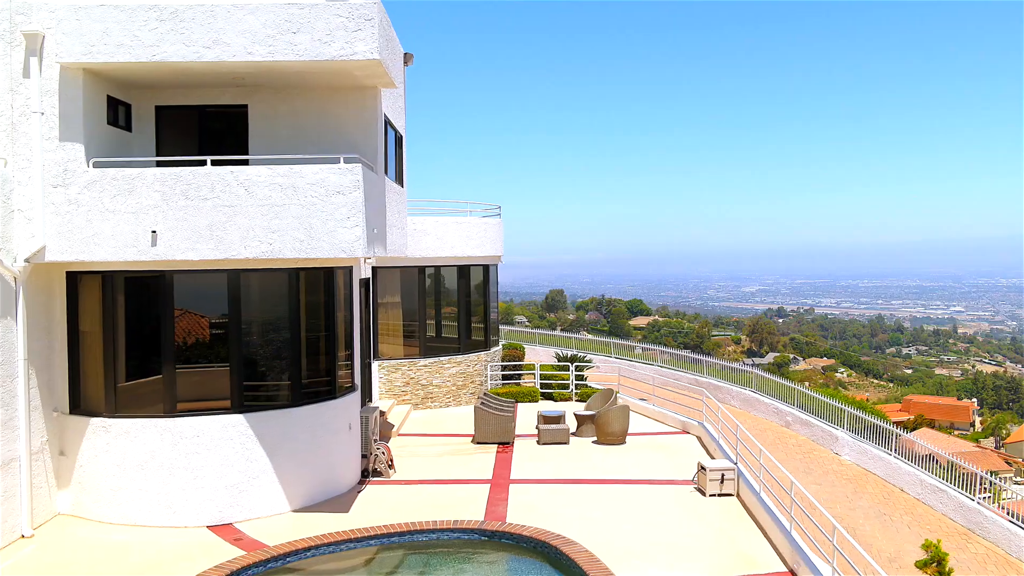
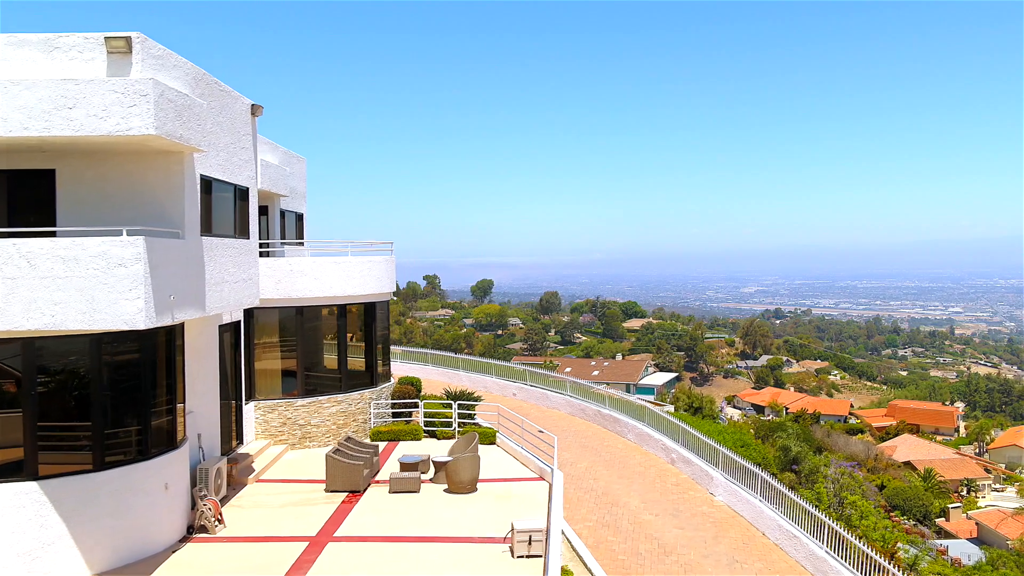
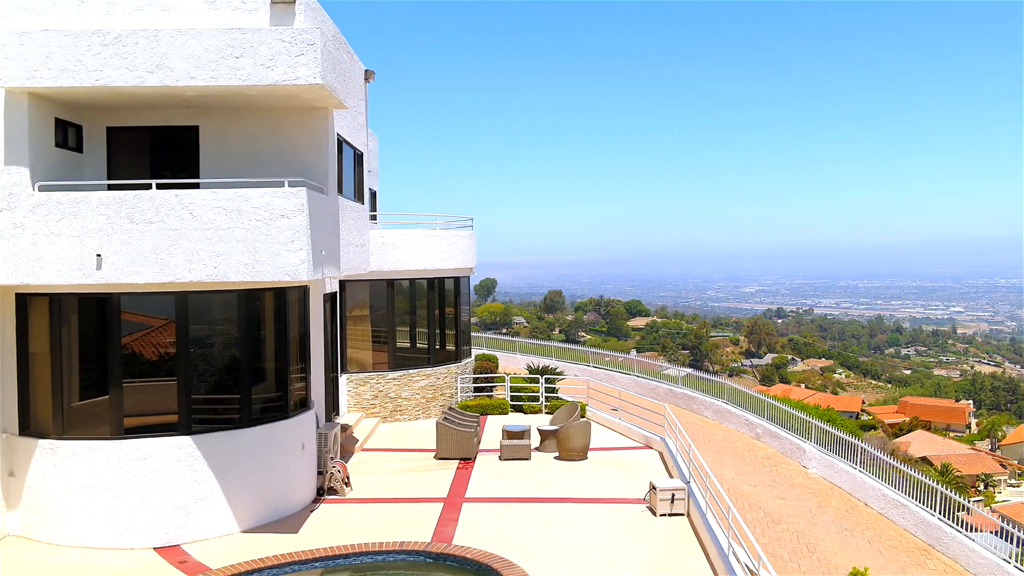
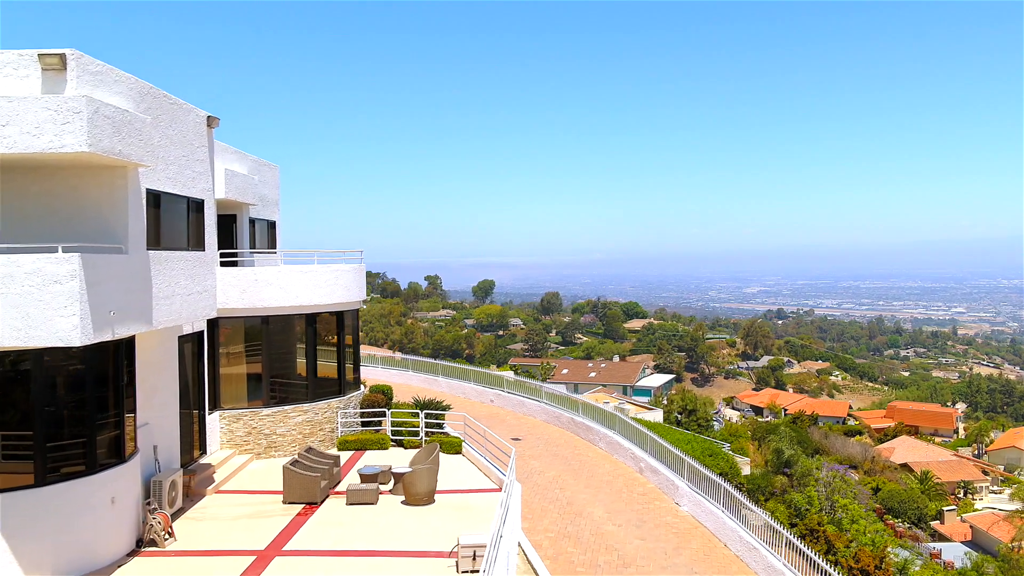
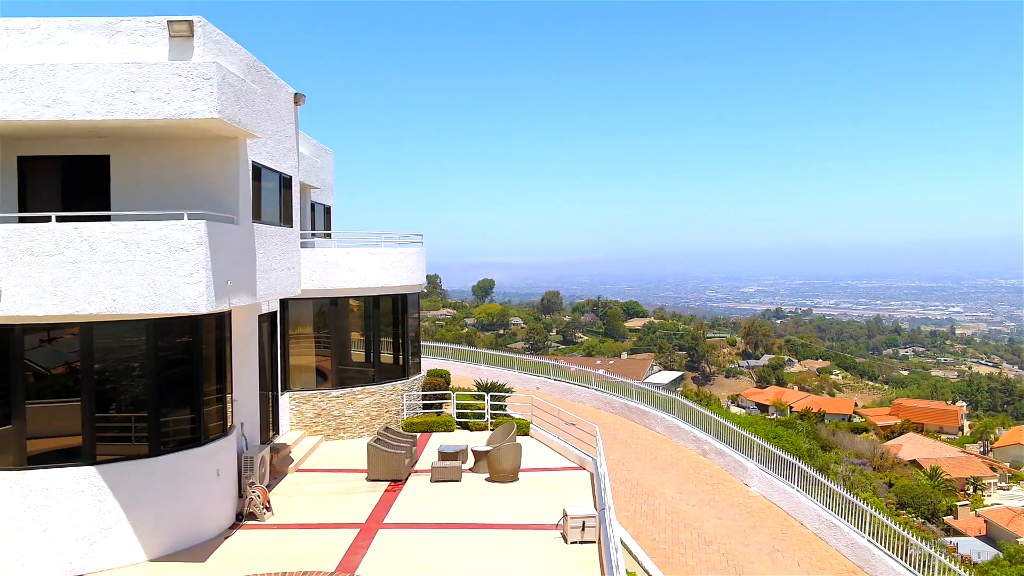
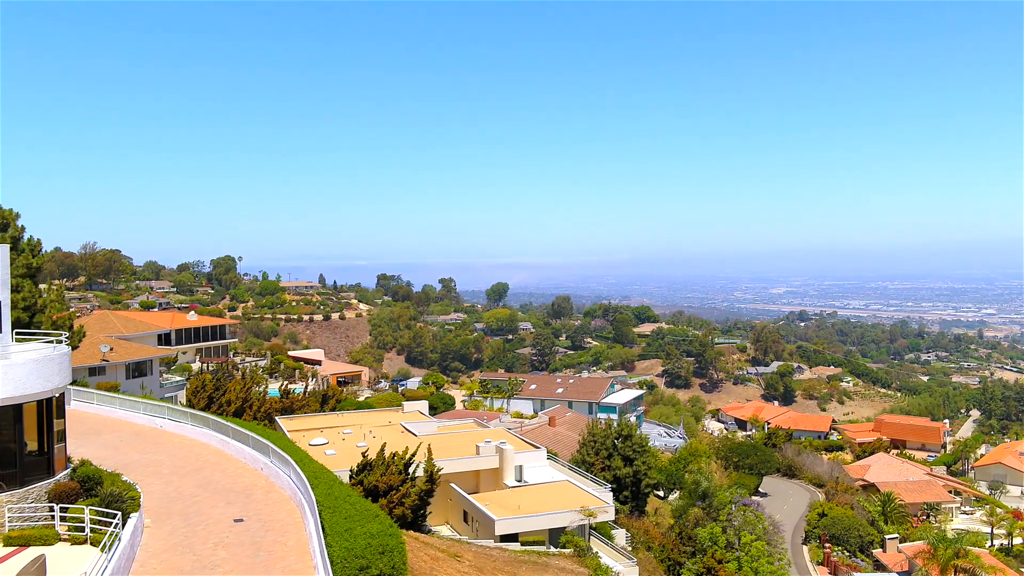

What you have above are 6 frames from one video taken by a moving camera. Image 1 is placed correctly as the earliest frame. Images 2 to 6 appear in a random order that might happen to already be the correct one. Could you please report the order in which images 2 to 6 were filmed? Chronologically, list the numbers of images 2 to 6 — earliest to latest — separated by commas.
3, 5, 2, 4, 6
